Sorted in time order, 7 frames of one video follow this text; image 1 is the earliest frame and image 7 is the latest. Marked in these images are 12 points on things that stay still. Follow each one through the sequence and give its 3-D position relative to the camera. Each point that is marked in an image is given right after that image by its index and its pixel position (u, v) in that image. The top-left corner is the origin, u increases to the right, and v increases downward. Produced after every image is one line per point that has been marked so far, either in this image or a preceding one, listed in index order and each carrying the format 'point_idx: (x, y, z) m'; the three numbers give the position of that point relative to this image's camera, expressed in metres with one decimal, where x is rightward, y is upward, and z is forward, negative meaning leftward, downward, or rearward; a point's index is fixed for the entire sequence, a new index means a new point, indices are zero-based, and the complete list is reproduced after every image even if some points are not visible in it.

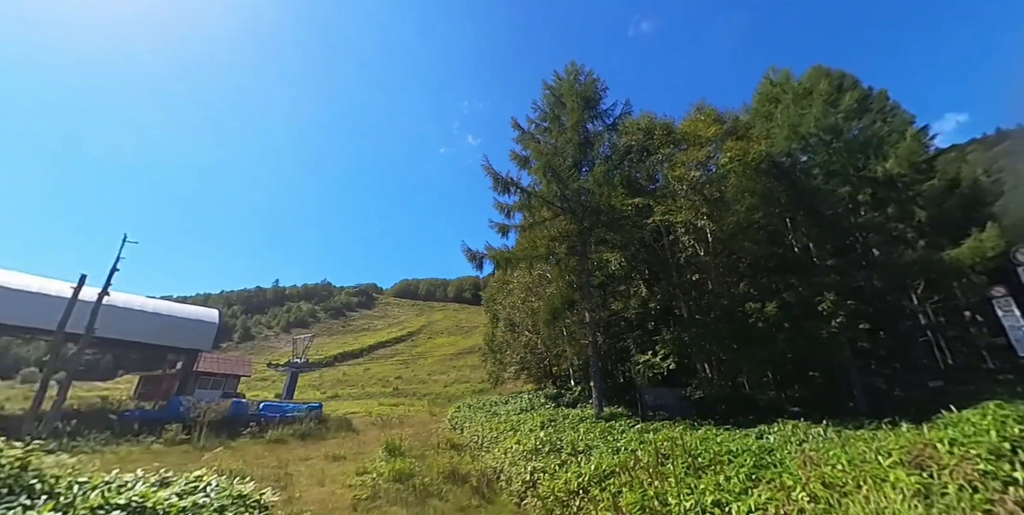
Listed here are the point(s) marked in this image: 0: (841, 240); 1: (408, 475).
0: (+12.5, +0.7, +14.7) m
1: (-2.6, -5.5, +10.0) m
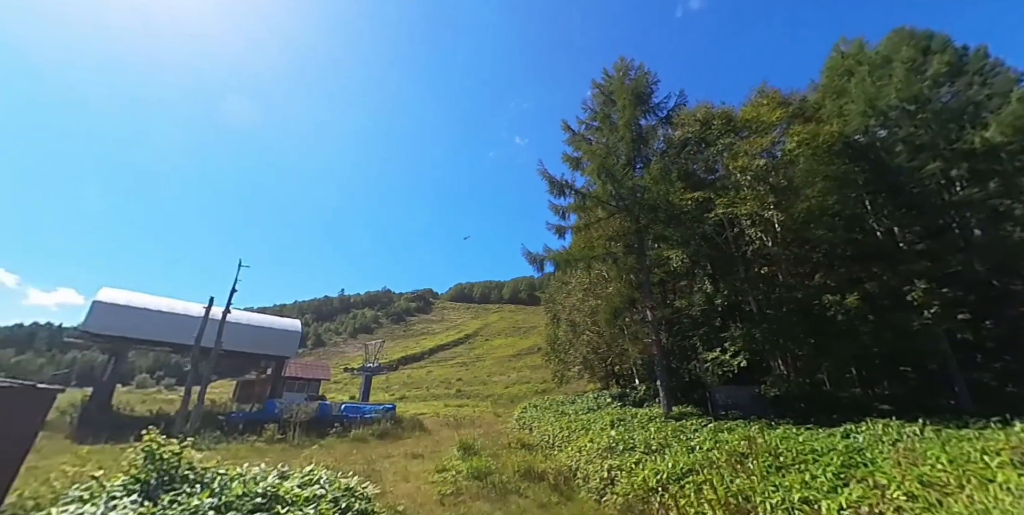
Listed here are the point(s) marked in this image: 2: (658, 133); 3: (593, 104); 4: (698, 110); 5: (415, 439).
0: (+14.6, +1.3, +13.4) m
1: (-0.7, -5.7, +10.4) m
2: (+5.6, +4.8, +14.9) m
3: (+3.3, +6.2, +15.4) m
4: (+7.7, +6.0, +15.7) m
5: (-3.4, -6.3, +13.6) m
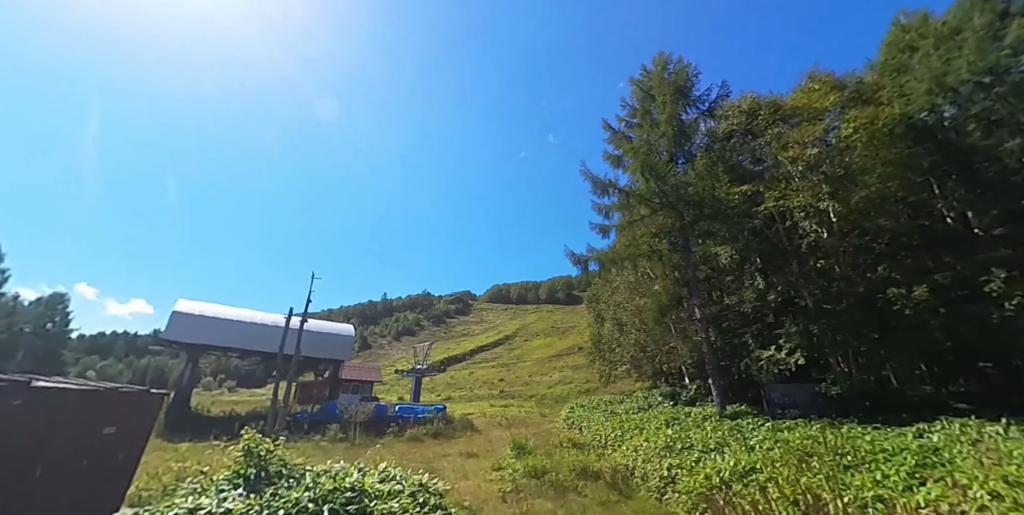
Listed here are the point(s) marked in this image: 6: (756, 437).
0: (+16.0, +1.7, +12.4) m
1: (+0.8, -5.8, +10.6) m
2: (+7.0, +4.9, +14.6) m
3: (+4.8, +6.2, +15.3) m
4: (+9.2, +6.3, +15.3) m
5: (-1.6, -6.5, +13.9) m
6: (+6.8, -5.0, +10.8) m
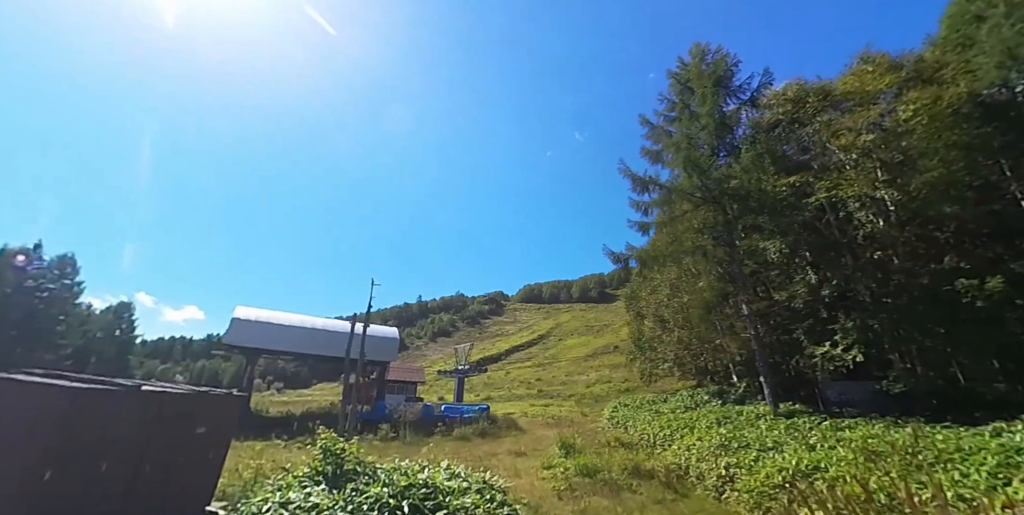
0: (+17.3, +2.1, +11.5) m
1: (+2.2, -5.8, +10.6) m
2: (+8.4, +5.1, +14.2) m
3: (+6.1, +6.4, +15.1) m
4: (+10.5, +6.5, +14.7) m
5: (+0.1, -6.6, +14.1) m
6: (+8.2, -4.8, +10.5) m
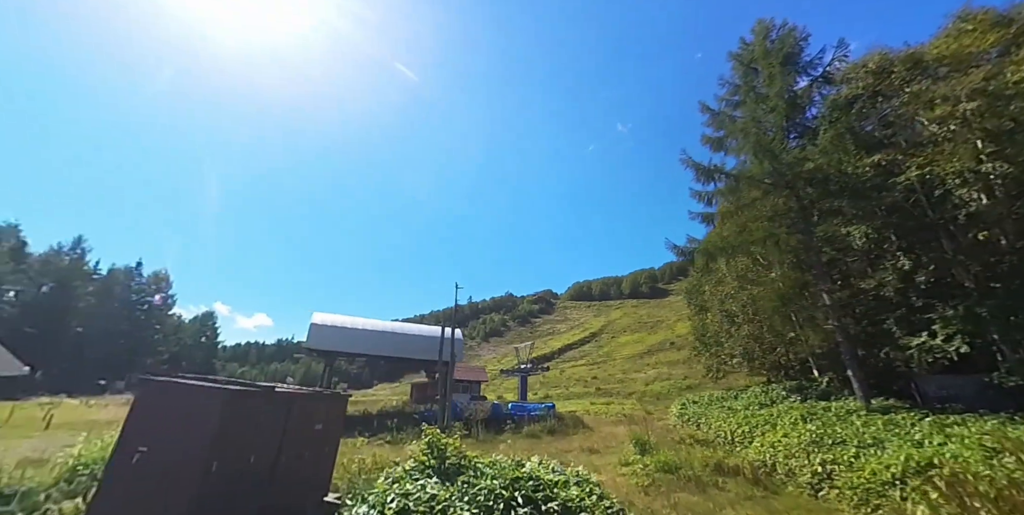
0: (+19.1, +2.9, +9.9) m
1: (+4.4, -5.6, +10.4) m
2: (+10.4, +5.6, +13.5) m
3: (+8.2, +6.7, +14.5) m
4: (+12.5, +7.0, +13.7) m
5: (+2.6, -6.5, +14.1) m
6: (+10.3, -4.4, +9.7) m
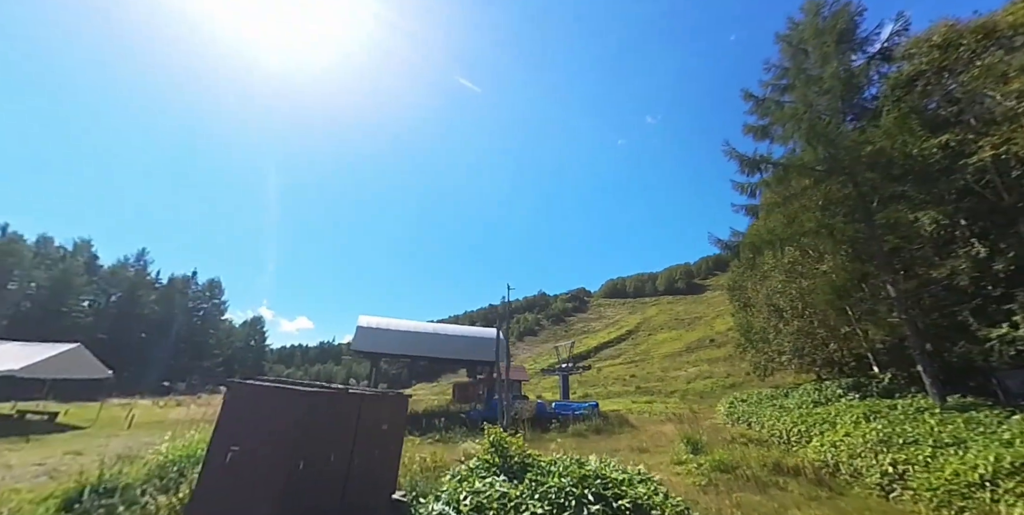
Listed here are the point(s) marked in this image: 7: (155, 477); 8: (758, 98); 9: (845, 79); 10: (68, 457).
0: (+20.2, +3.5, +8.7) m
1: (+5.7, -5.5, +10.2) m
2: (+11.7, +5.9, +12.8) m
3: (+9.5, +6.9, +14.0) m
4: (+13.7, +7.4, +13.0) m
5: (+4.3, -6.4, +14.0) m
6: (+11.6, -4.1, +9.1) m
7: (-7.1, -4.4, +7.7) m
8: (+11.2, +7.2, +17.3) m
9: (+11.0, +5.8, +13.0) m
10: (-11.0, -5.0, +9.6) m
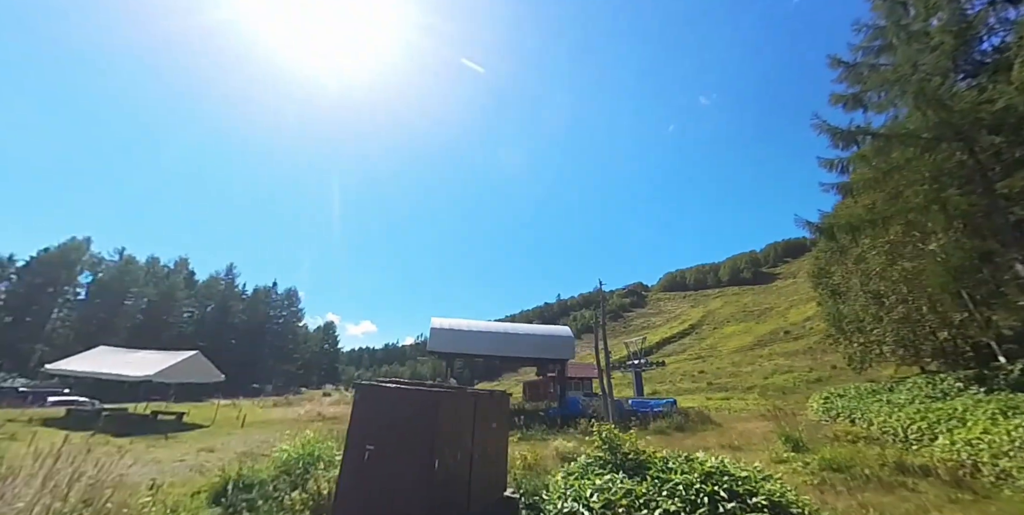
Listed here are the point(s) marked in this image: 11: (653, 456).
0: (+21.9, +4.5, +6.5) m
1: (+8.1, -5.1, +9.5) m
2: (+13.7, +6.5, +11.5) m
3: (+11.6, +7.5, +12.9) m
4: (+15.7, +8.1, +11.4) m
5: (+7.1, -6.1, +13.5) m
6: (+13.8, -3.5, +7.9) m
7: (-5.0, -4.7, +8.5) m
8: (+13.7, +7.9, +16.0) m
9: (+13.1, +6.4, +11.8) m
10: (-8.6, -5.4, +10.7) m
11: (+2.5, -3.6, +7.0) m
